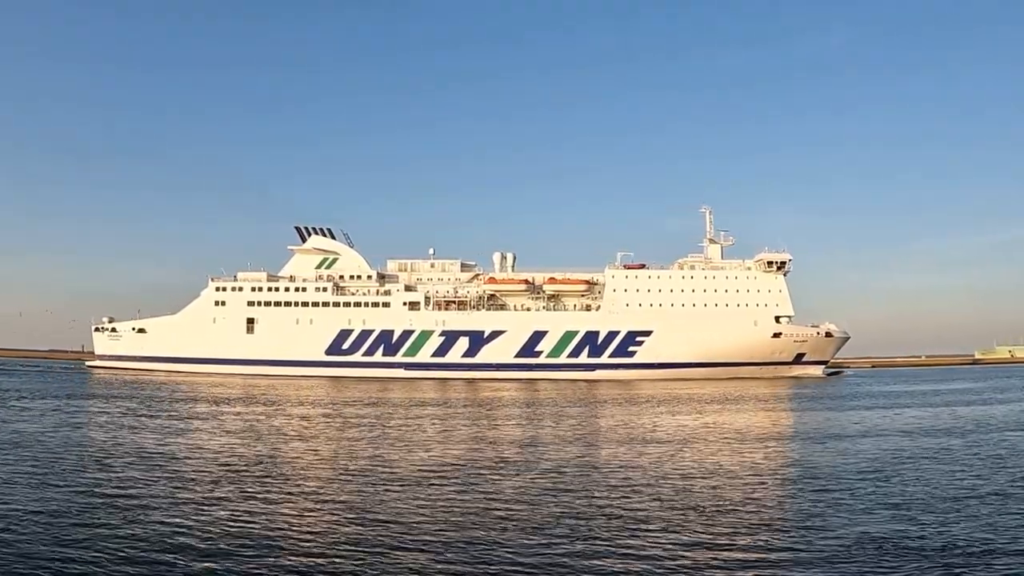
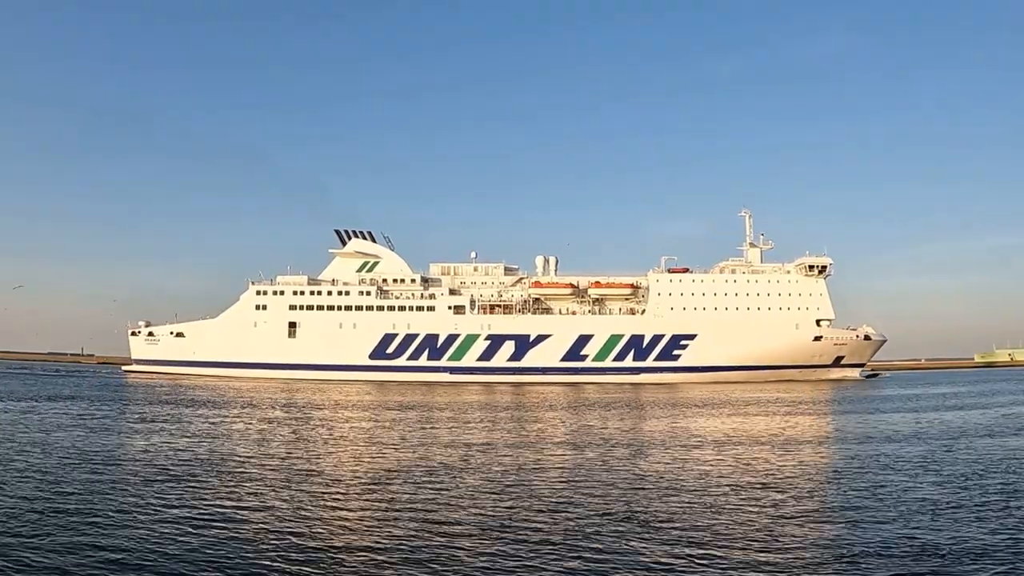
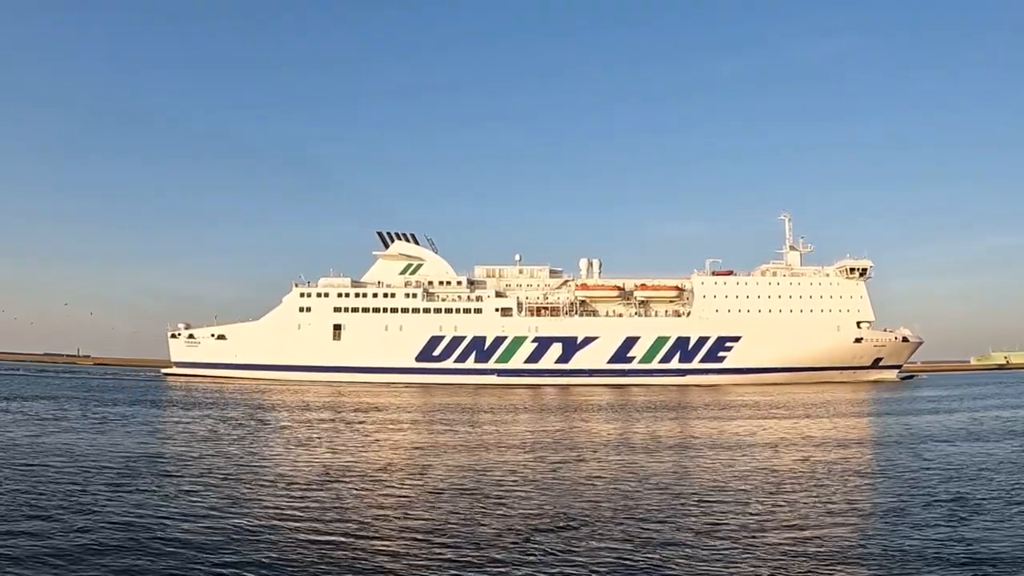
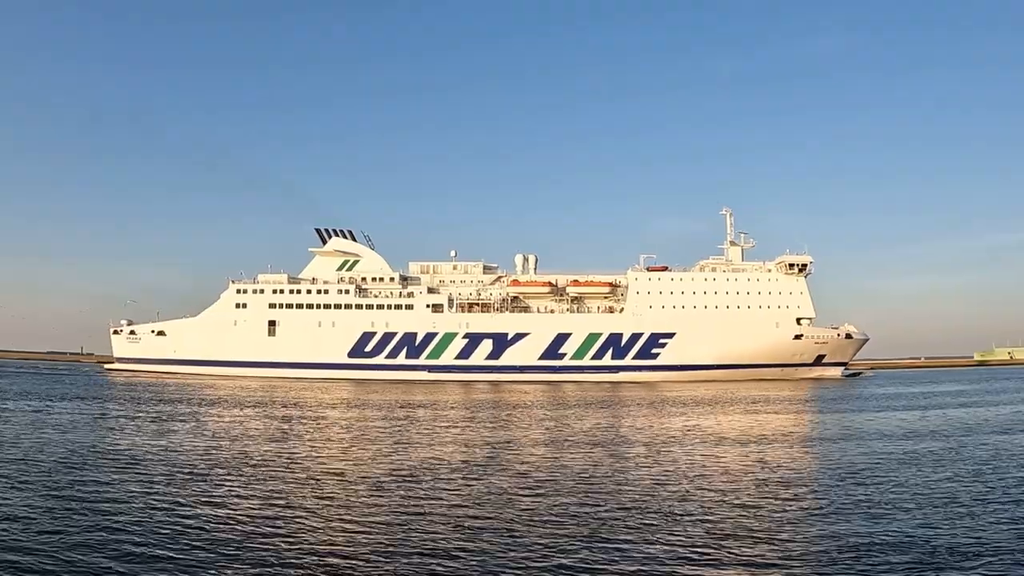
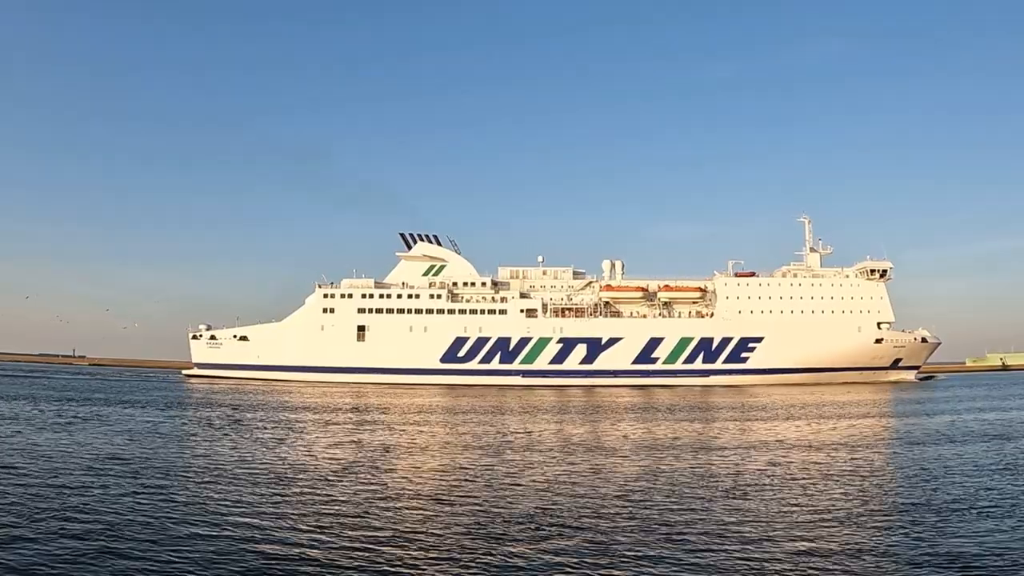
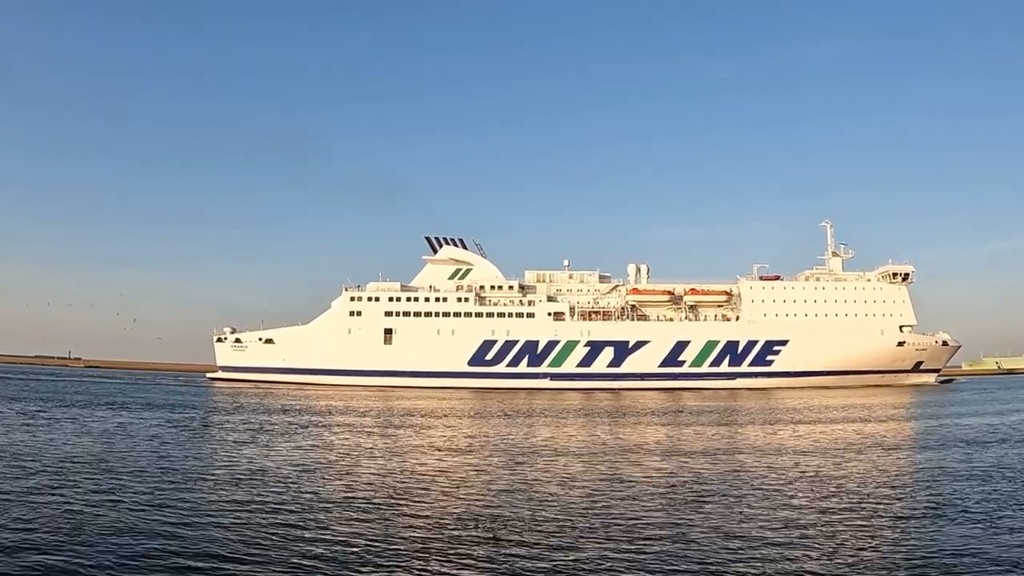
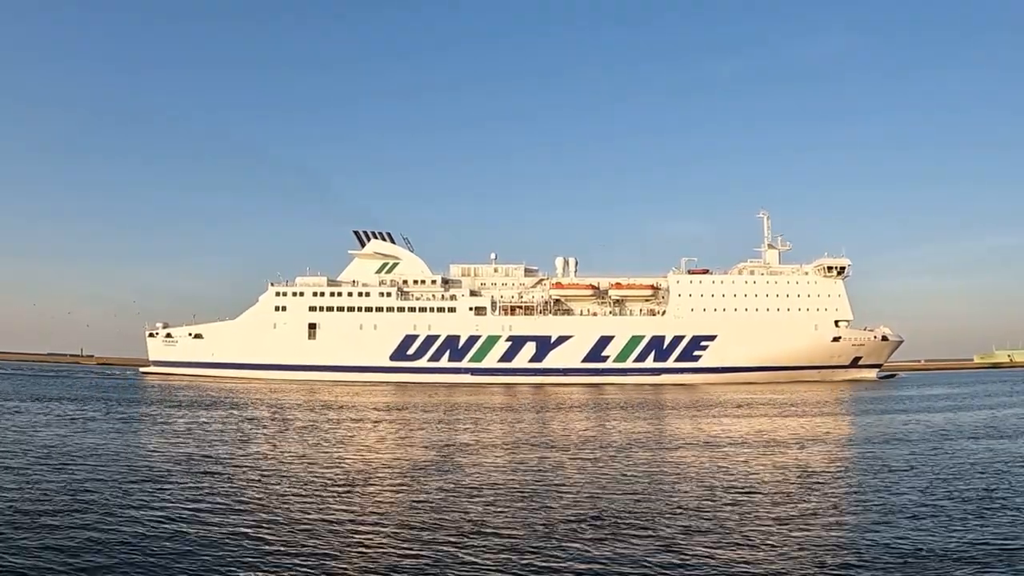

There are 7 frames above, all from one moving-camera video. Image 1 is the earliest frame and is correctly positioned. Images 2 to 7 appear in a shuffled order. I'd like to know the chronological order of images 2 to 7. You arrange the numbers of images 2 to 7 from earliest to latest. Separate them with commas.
4, 2, 7, 3, 5, 6
